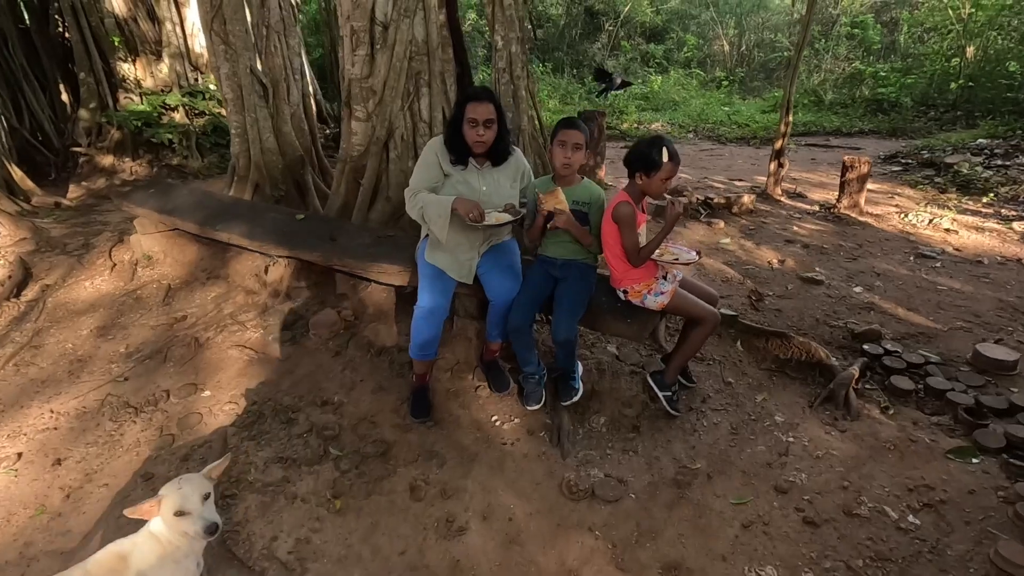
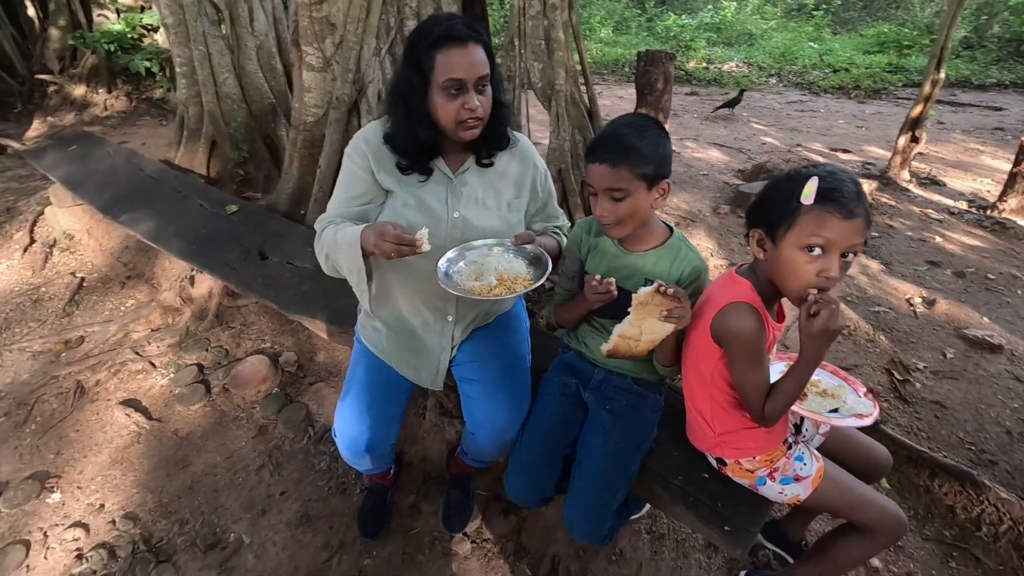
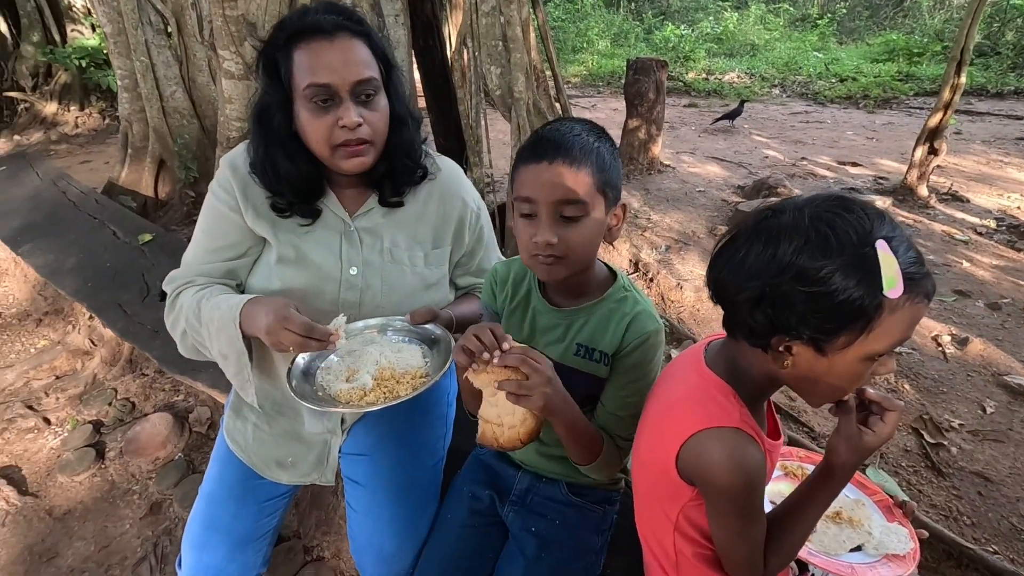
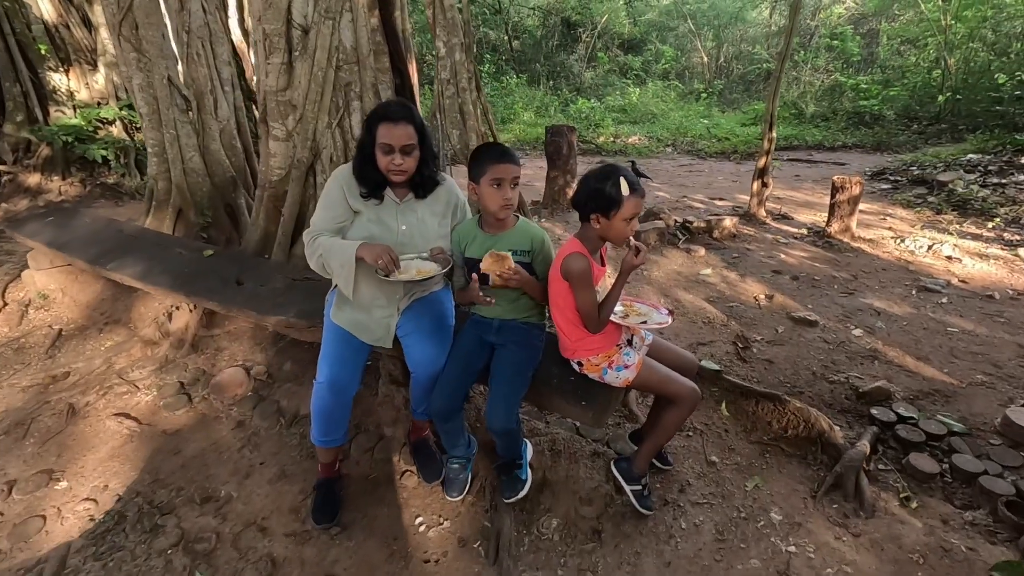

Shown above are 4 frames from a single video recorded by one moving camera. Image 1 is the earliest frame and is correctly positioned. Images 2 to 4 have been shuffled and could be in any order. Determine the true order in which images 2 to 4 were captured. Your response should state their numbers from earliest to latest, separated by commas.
4, 3, 2
